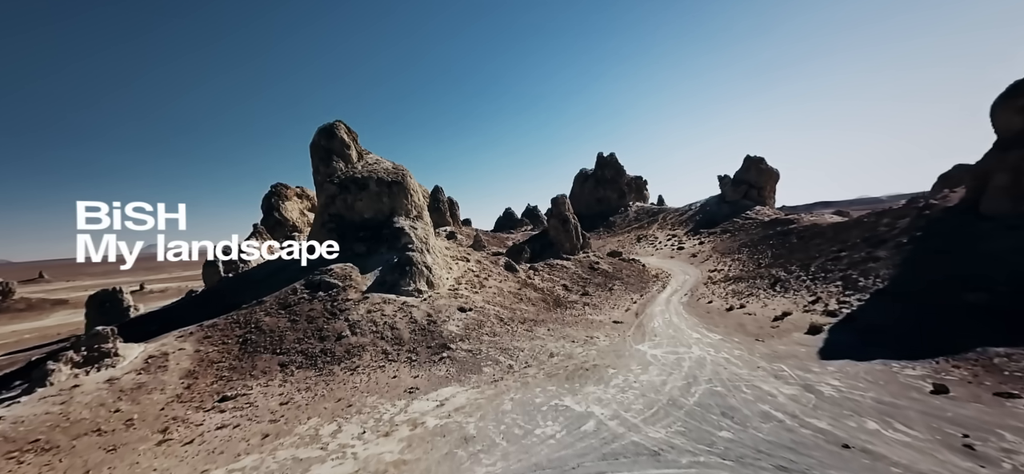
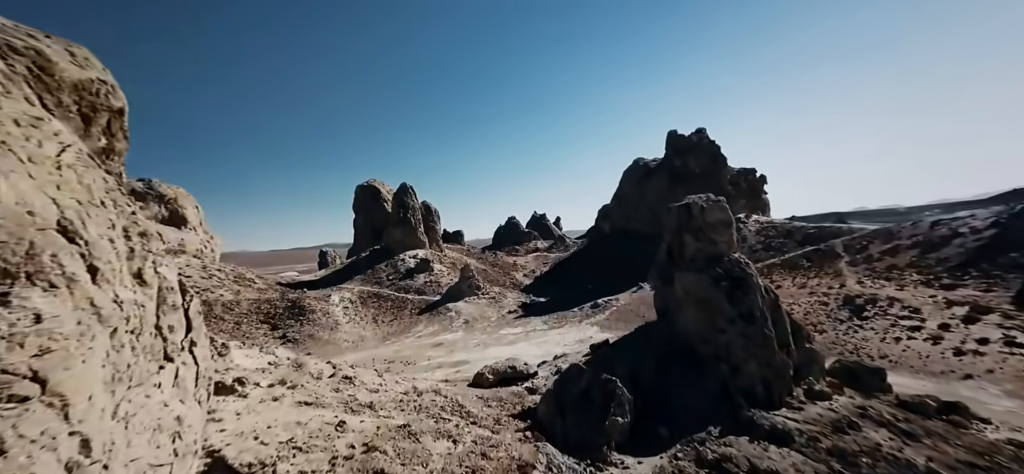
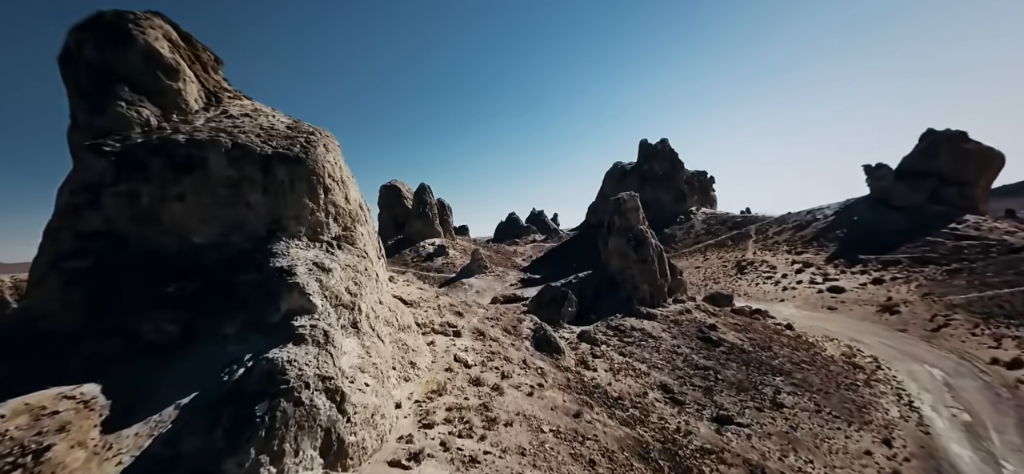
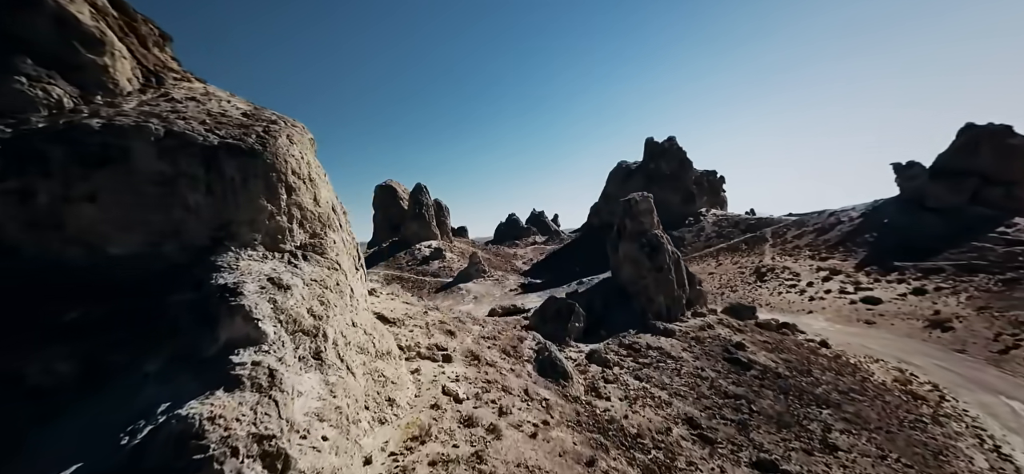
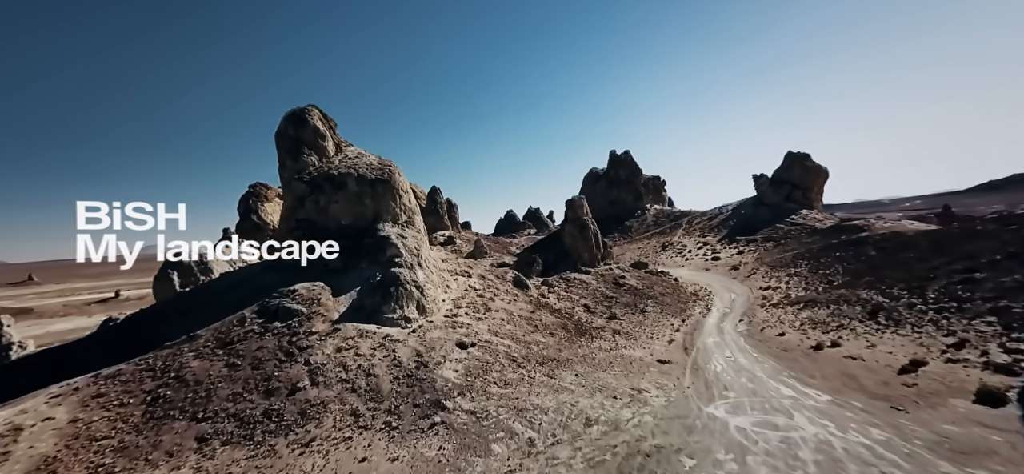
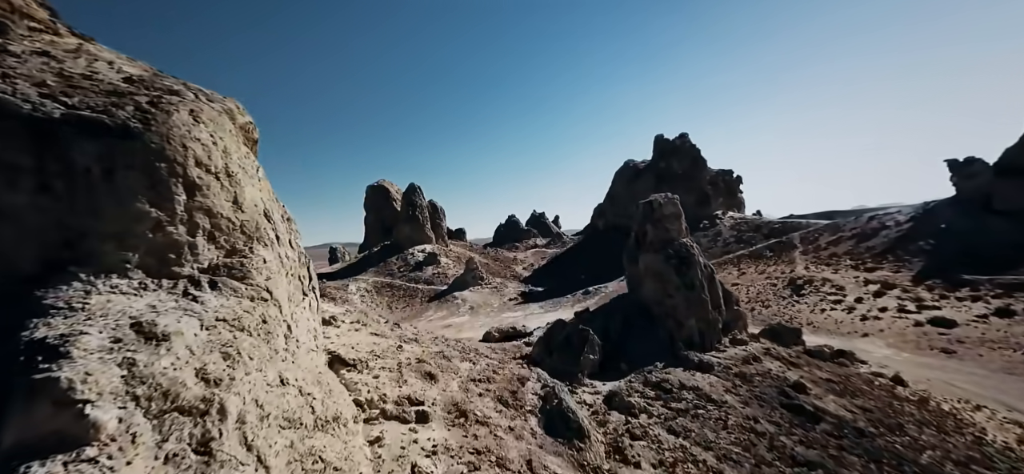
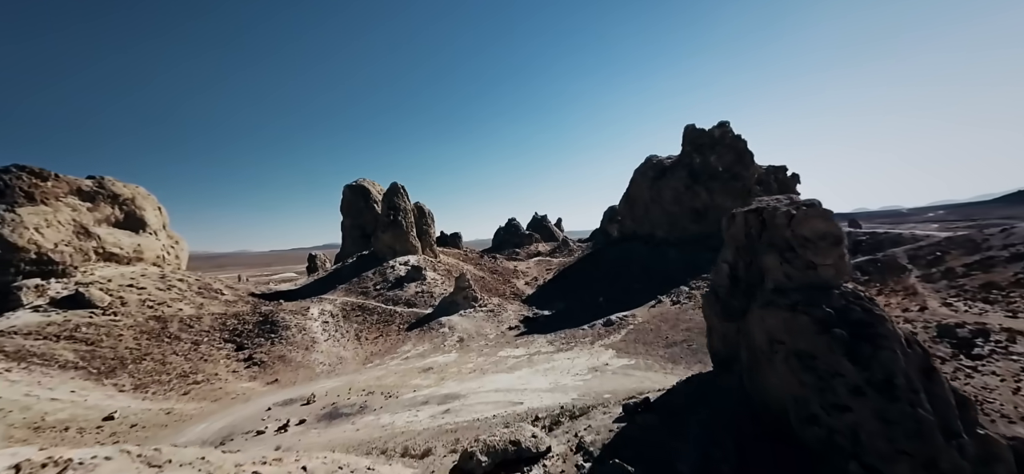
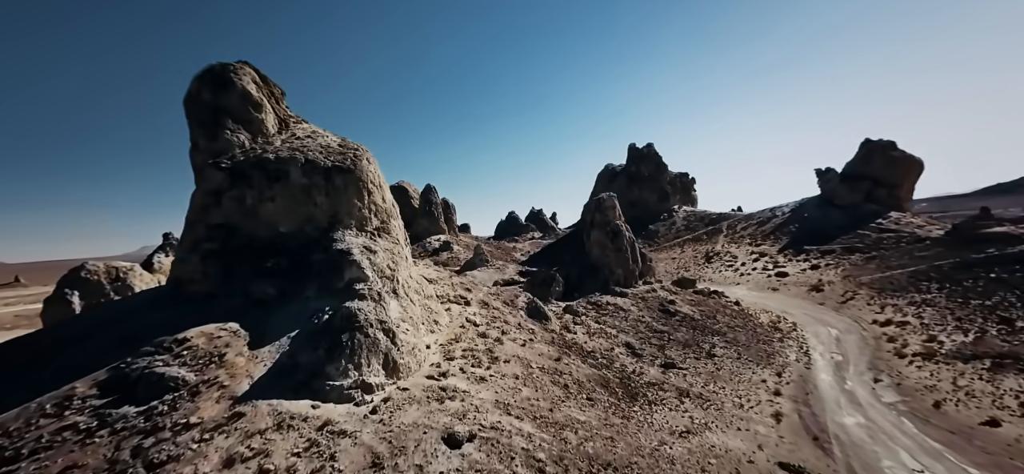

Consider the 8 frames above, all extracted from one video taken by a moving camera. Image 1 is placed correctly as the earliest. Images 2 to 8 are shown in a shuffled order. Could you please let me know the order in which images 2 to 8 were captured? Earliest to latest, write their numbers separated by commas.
5, 8, 3, 4, 6, 2, 7
